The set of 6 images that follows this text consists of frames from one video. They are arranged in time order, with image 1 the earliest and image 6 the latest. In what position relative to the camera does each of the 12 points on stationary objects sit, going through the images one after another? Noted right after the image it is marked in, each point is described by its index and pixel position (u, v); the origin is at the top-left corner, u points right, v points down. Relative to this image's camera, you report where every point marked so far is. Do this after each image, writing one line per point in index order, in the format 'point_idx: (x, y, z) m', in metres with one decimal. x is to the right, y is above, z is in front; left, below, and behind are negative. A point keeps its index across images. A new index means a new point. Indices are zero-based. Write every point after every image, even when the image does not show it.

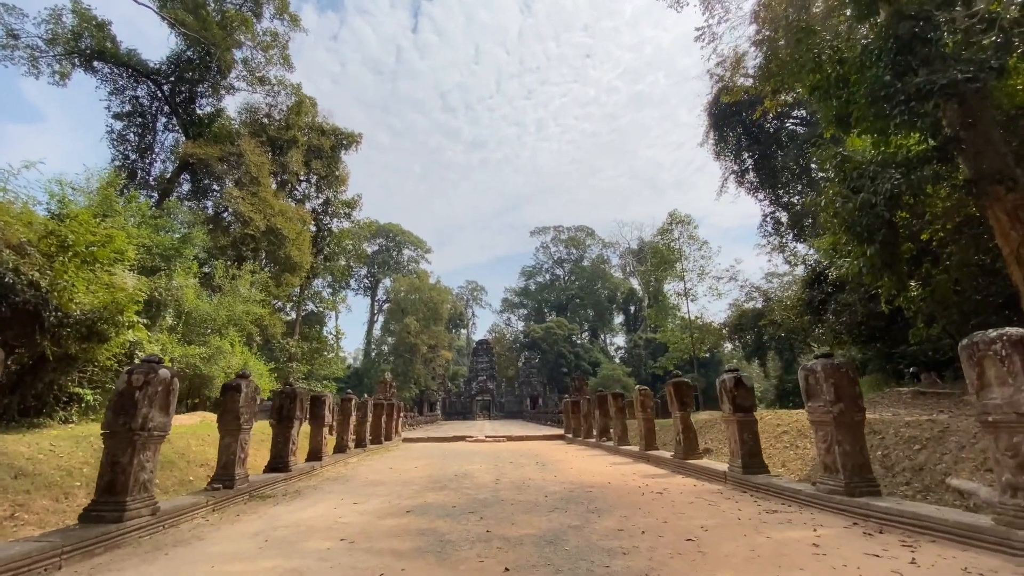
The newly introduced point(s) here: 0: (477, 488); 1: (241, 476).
0: (-0.5, -2.8, +6.6) m
1: (-3.4, -2.4, +6.1) m
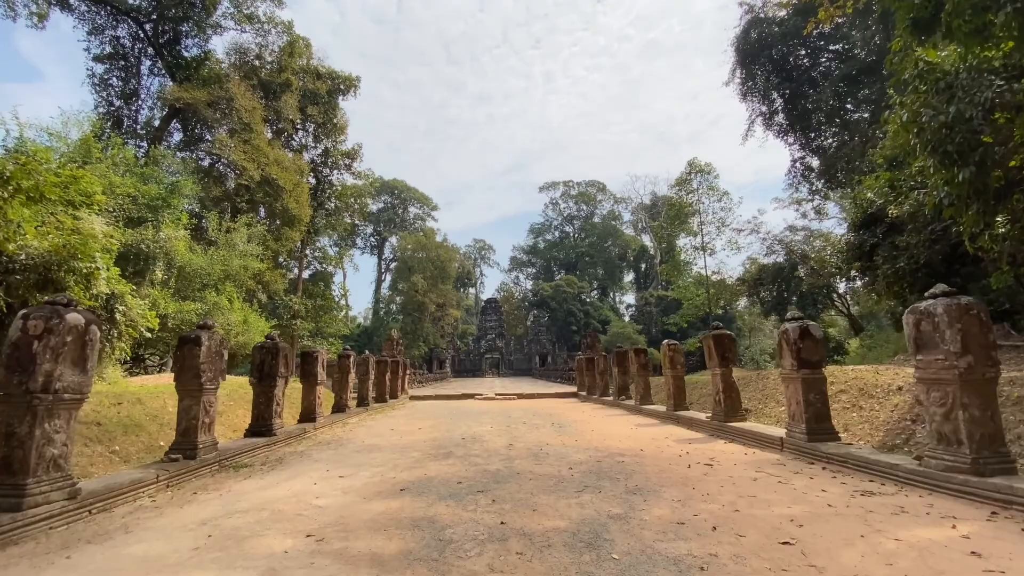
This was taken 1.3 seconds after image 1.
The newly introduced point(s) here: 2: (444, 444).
0: (-0.3, -2.0, +5.6) m
1: (-3.2, -1.6, +5.1) m
2: (-0.9, -2.1, +6.7) m
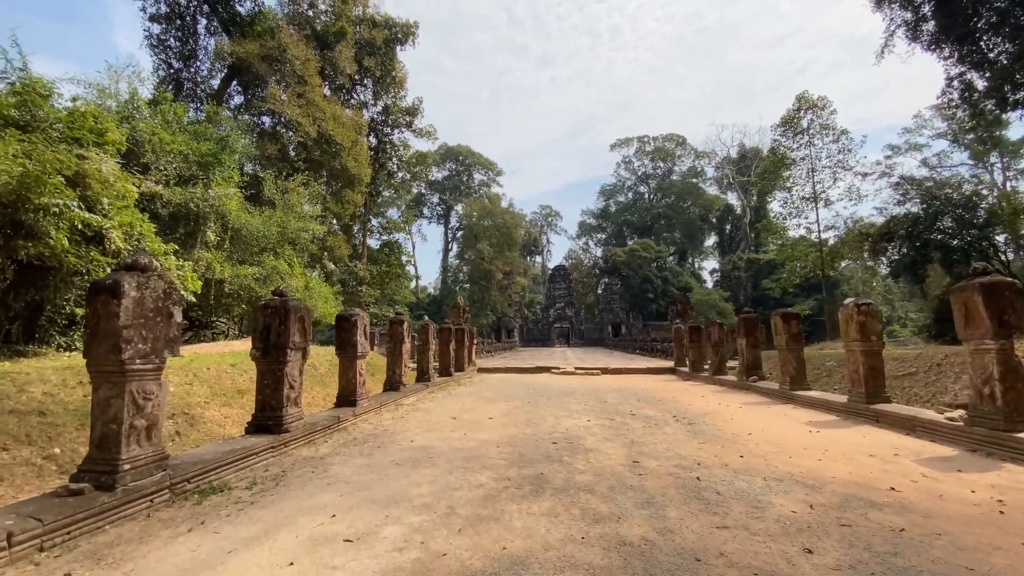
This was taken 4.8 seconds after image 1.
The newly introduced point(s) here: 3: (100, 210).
0: (+0.6, -1.4, +3.2) m
1: (-2.3, -1.1, +3.0) m
2: (+0.2, -1.5, +4.3) m
3: (-6.6, +1.2, +7.7) m
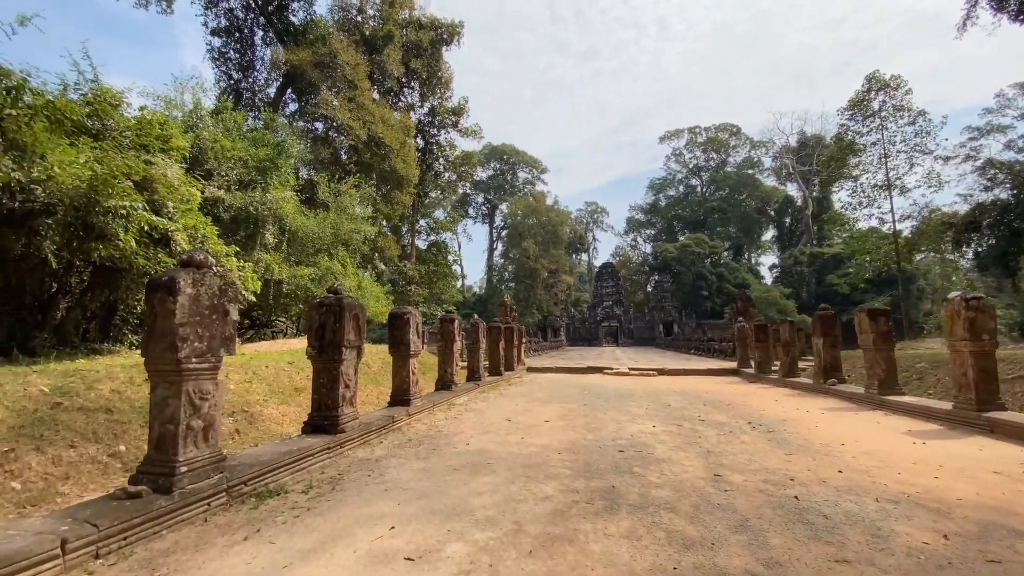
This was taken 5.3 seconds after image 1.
0: (+1.1, -1.3, +2.8) m
1: (-1.9, -1.1, +3.0) m
2: (+0.7, -1.4, +4.0) m
3: (-5.8, +1.2, +8.0) m
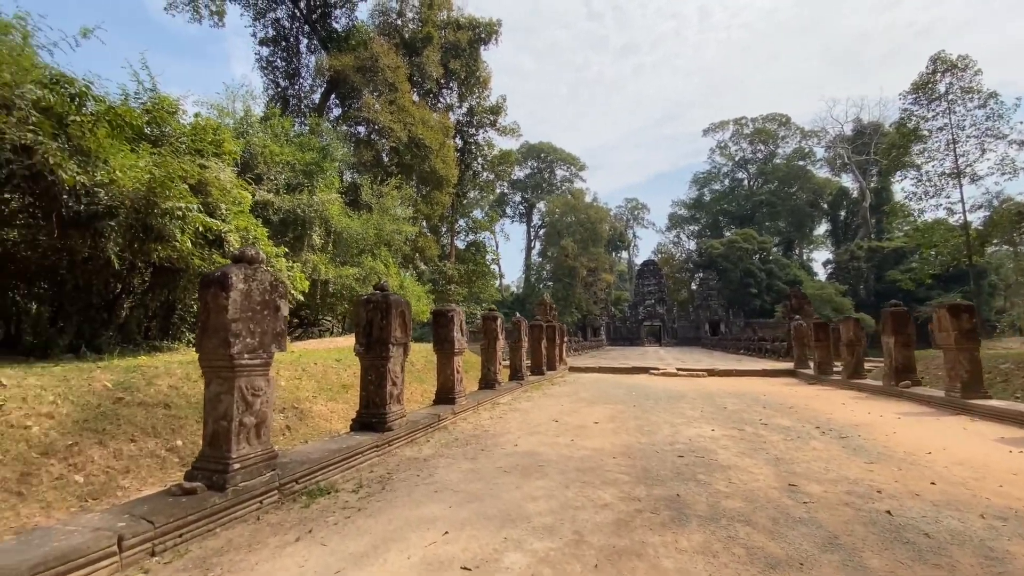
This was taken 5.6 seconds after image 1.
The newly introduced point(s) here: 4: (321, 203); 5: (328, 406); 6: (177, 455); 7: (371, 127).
0: (+1.4, -1.3, +2.6) m
1: (-1.6, -1.0, +2.9) m
2: (+1.1, -1.4, +3.8) m
3: (-5.0, +1.2, +8.3) m
4: (-5.7, +2.6, +14.4) m
5: (-2.6, -1.7, +6.8) m
6: (-3.2, -1.6, +4.6) m
7: (-5.8, +6.7, +19.9) m
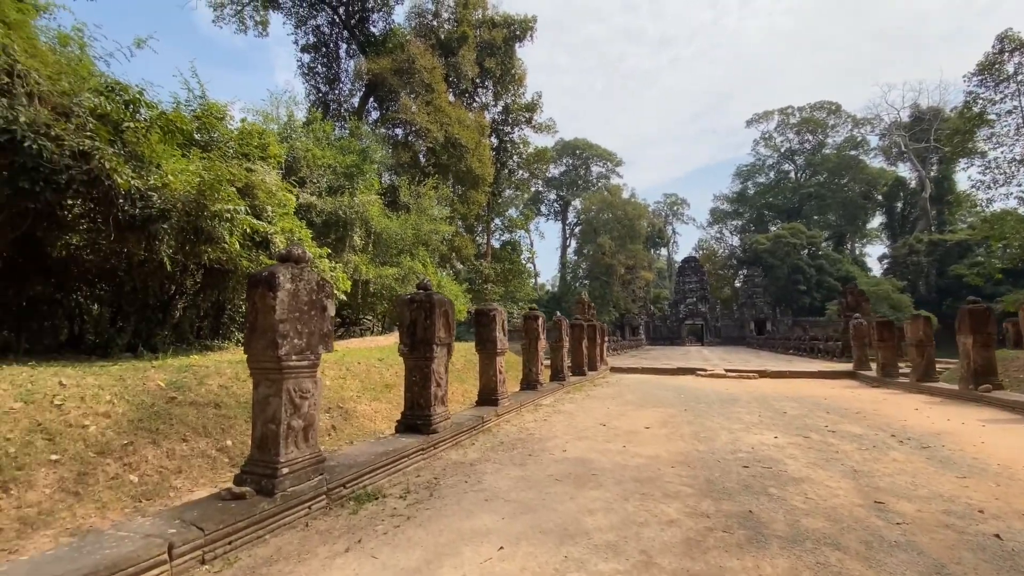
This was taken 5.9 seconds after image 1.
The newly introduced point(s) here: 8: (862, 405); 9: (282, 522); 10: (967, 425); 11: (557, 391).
0: (+1.7, -1.2, +2.3) m
1: (-1.2, -1.0, +2.9) m
2: (+1.5, -1.4, +3.5) m
3: (-4.3, +1.2, +8.4) m
4: (-4.6, +2.6, +14.6) m
5: (-2.0, -1.7, +6.8) m
6: (-2.7, -1.6, +4.6) m
7: (-4.3, +6.7, +20.1) m
8: (+4.9, -1.6, +6.7) m
9: (-1.2, -1.3, +2.6) m
10: (+5.0, -1.5, +5.2) m
11: (+0.8, -1.9, +9.0) m
